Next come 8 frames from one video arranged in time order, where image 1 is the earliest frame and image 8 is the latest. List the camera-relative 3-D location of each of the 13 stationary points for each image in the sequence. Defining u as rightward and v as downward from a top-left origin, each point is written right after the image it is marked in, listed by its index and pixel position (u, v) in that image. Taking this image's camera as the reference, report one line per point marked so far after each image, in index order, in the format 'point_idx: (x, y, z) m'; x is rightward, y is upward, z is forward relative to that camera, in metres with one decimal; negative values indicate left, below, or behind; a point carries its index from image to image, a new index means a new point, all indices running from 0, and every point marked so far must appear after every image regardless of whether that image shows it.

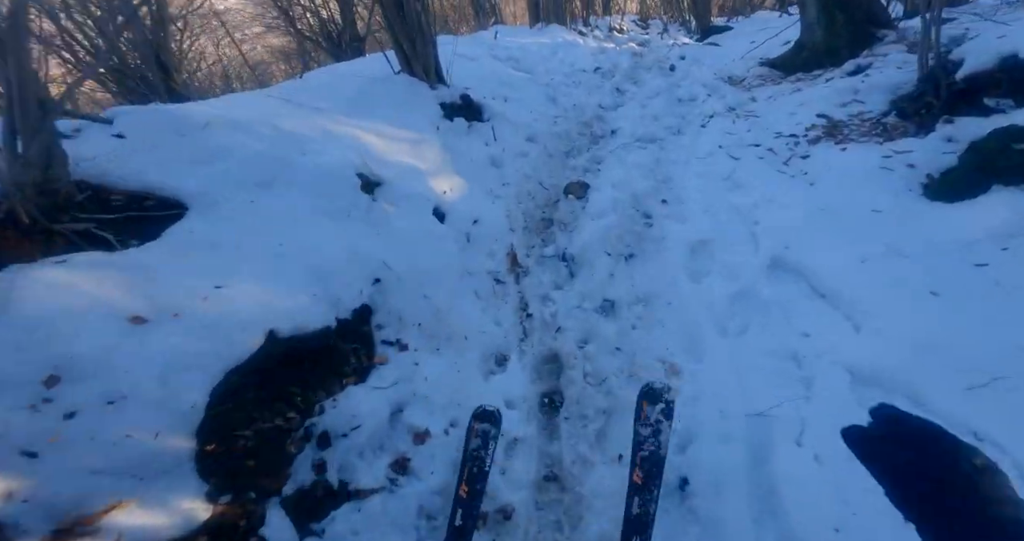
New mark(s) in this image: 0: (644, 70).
0: (+1.8, +2.8, +6.2) m
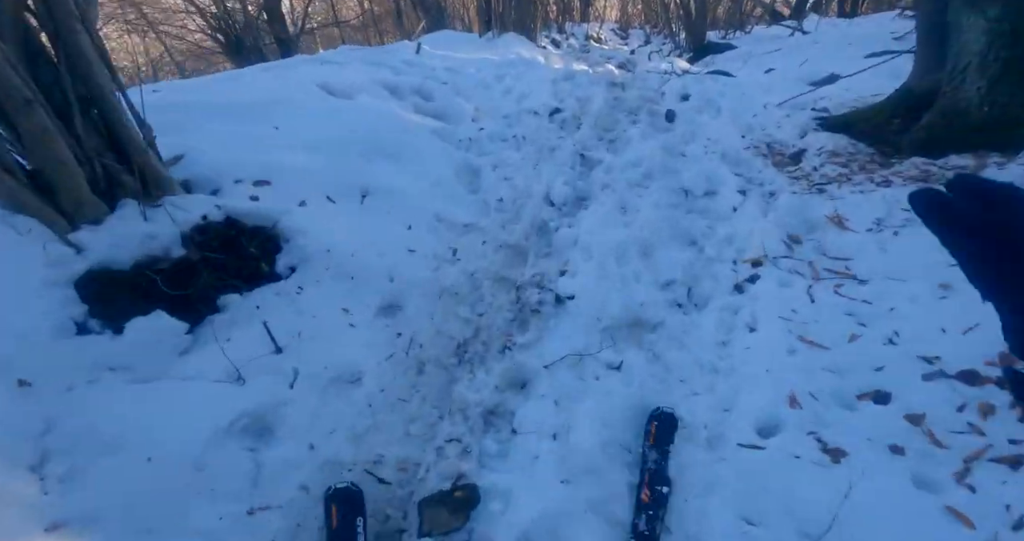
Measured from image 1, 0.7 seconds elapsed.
0: (+1.0, +1.4, +4.1) m
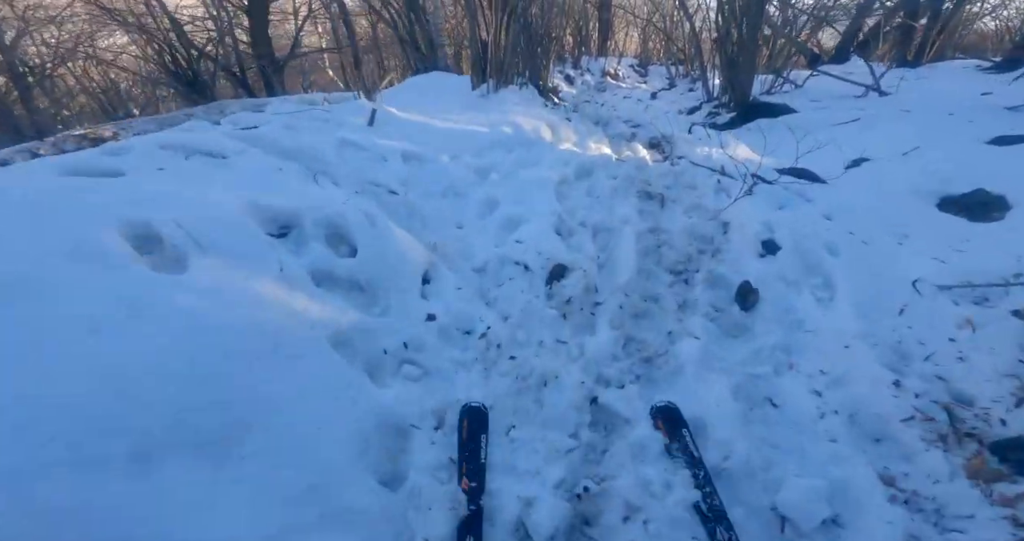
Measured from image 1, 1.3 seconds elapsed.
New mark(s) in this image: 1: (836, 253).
0: (+0.9, 0.0, +2.6) m
1: (+1.8, +0.1, +2.5) m
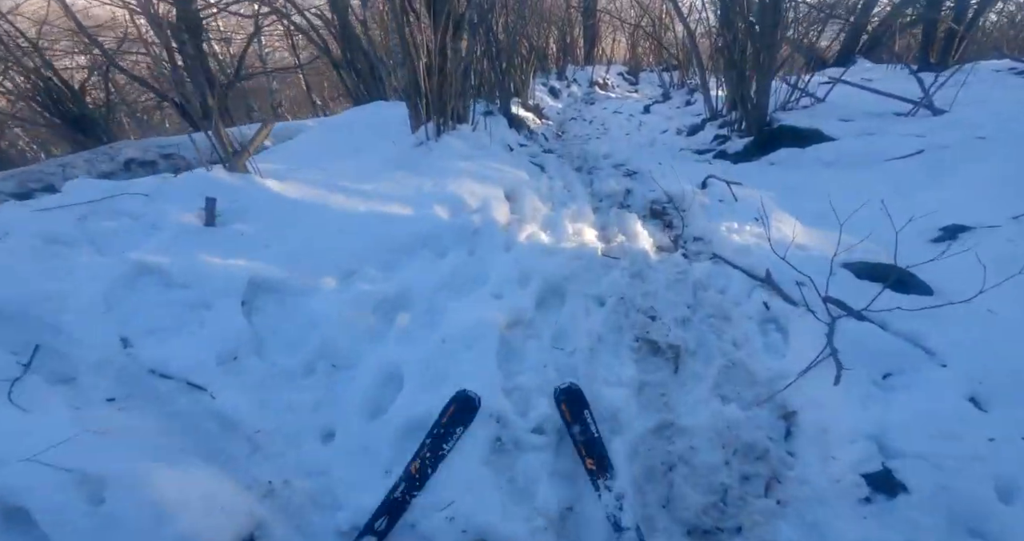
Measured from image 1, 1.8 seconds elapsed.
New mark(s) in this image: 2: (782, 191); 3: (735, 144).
0: (+0.6, -0.8, +1.3) m
1: (+1.5, -0.7, +1.2) m
2: (+2.4, +0.7, +3.9) m
3: (+2.7, +1.6, +5.5) m
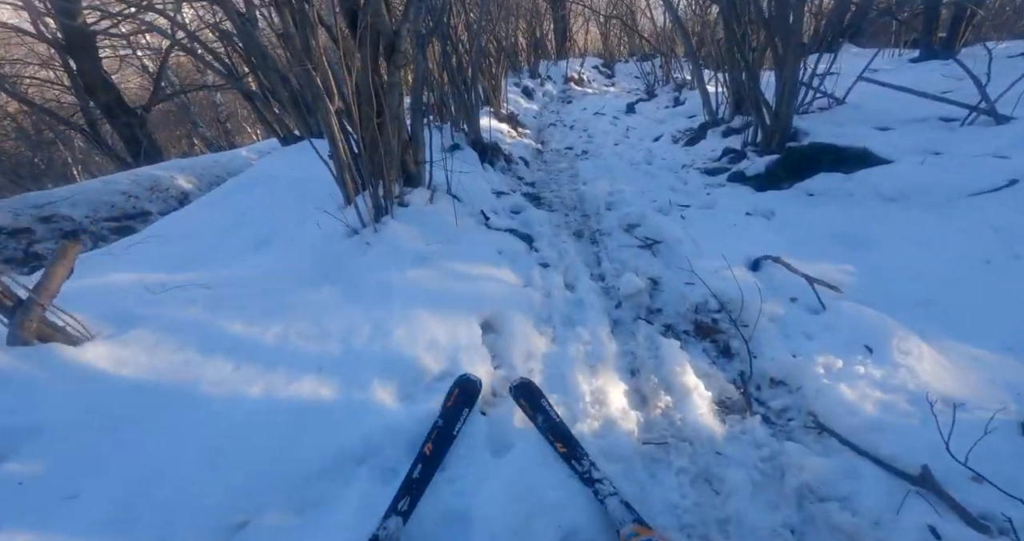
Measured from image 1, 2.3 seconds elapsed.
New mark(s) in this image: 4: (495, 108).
0: (+0.7, -1.5, +0.3) m
1: (+1.6, -1.3, +0.3) m
2: (+2.2, +0.1, +3.0) m
3: (+2.5, +1.1, +4.5) m
4: (-0.3, +2.9, +7.9) m
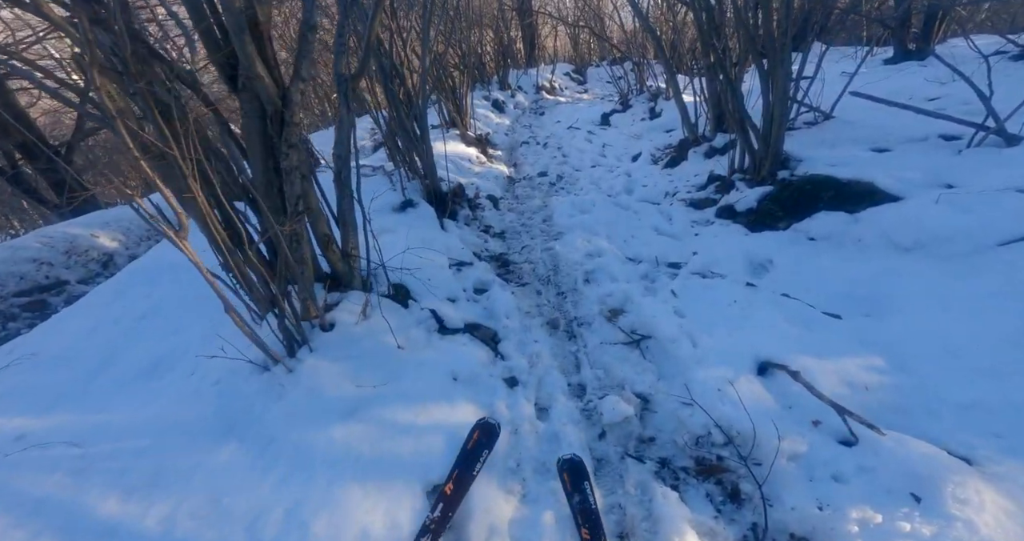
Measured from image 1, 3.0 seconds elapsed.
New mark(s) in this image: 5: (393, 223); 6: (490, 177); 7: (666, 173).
0: (+0.7, -2.0, -0.2) m
1: (+1.5, -1.8, -0.2) m
2: (+2.0, -0.3, +2.5) m
3: (+2.1, +0.7, +4.1) m
4: (-0.8, +2.3, +7.4) m
5: (-0.9, +0.3, +3.3) m
6: (-0.3, +1.3, +6.1) m
7: (+2.0, +1.3, +5.7) m
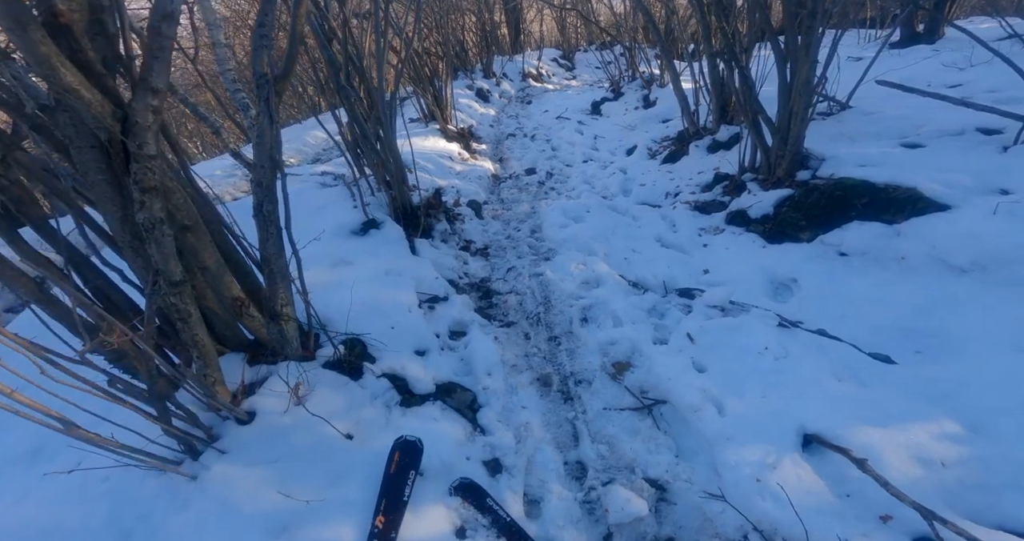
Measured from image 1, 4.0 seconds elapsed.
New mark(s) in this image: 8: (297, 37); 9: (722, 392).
0: (+0.7, -2.3, -0.6) m
1: (+1.5, -2.1, -0.6) m
2: (+1.9, -0.4, +2.1) m
3: (+2.0, +0.6, +3.6) m
4: (-1.1, +2.2, +6.8) m
5: (-1.0, +0.1, +2.8) m
6: (-0.5, +1.2, +5.6) m
7: (+1.8, +1.2, +5.2) m
8: (-0.9, +1.0, +1.8) m
9: (+1.0, -0.5, +2.0) m
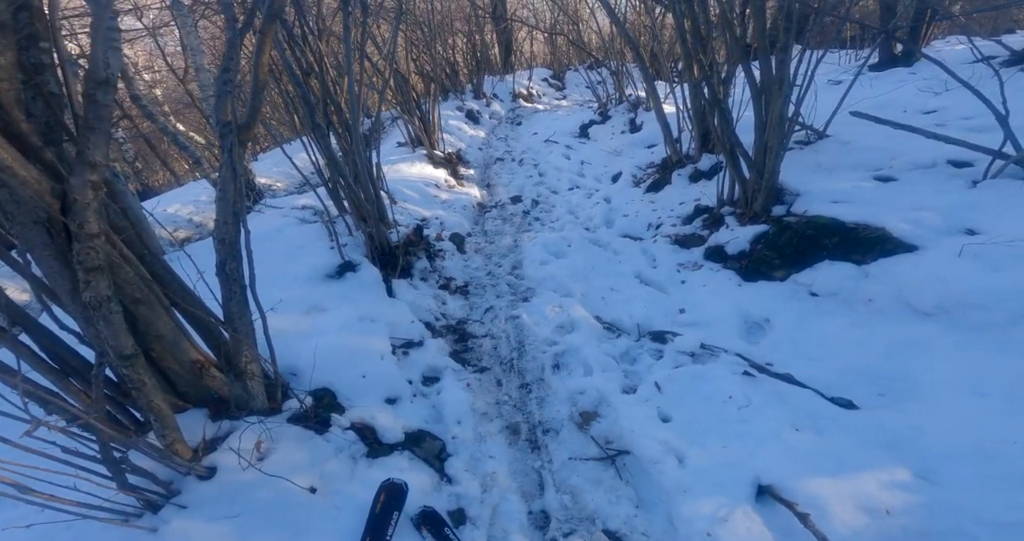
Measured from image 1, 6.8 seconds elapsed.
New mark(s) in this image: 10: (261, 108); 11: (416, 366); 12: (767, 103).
0: (+0.6, -2.5, -0.6) m
1: (+1.4, -2.2, -0.7) m
2: (+1.8, -0.7, +2.1) m
3: (+1.8, +0.3, +3.7) m
4: (-1.3, +1.8, +6.8) m
5: (-1.2, -0.1, +2.8) m
6: (-0.7, +0.8, +5.6) m
7: (+1.6, +0.8, +5.2) m
8: (-1.1, +0.8, +1.9) m
9: (+0.8, -0.8, +2.0) m
10: (-1.0, +0.7, +1.9) m
11: (-0.5, -0.5, +2.5) m
12: (+2.1, +1.4, +3.7) m
